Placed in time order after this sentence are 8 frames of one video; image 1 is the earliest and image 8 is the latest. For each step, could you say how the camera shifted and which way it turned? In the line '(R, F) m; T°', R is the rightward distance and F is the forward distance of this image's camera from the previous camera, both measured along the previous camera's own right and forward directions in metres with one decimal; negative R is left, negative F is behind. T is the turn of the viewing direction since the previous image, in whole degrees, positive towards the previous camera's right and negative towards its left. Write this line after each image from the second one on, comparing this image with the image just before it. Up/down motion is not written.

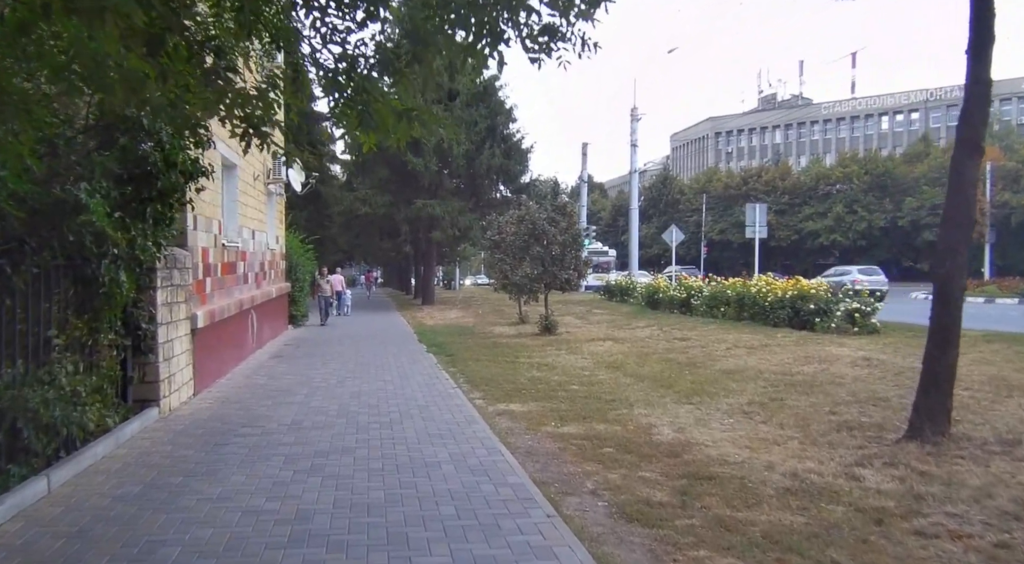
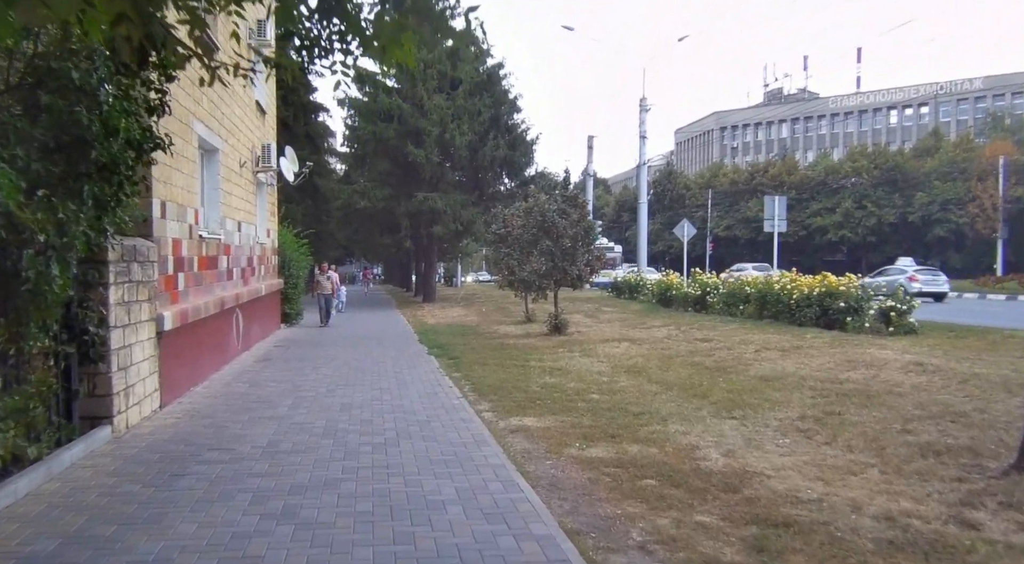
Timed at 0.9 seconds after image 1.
(-0.1, +1.2) m; 0°
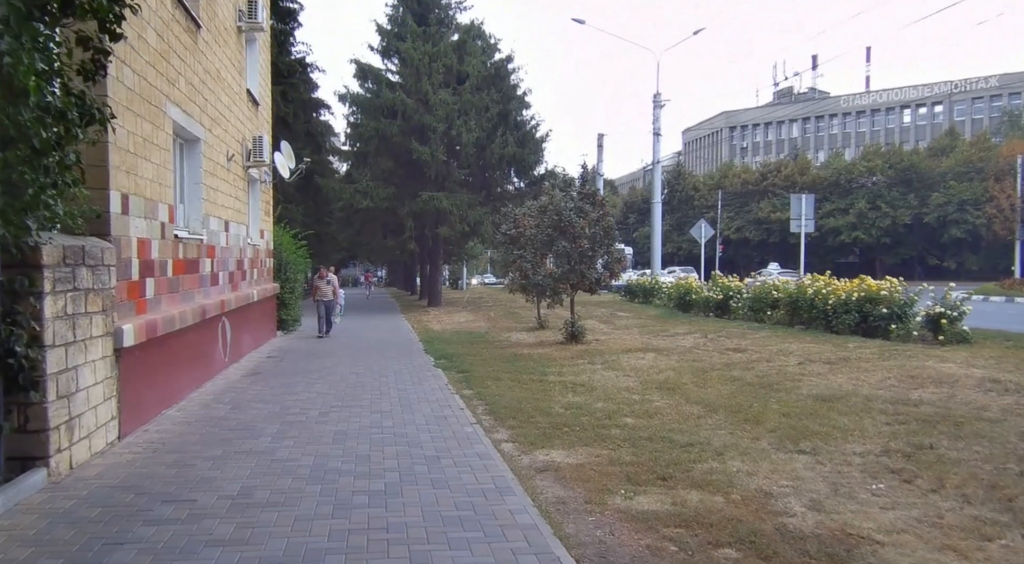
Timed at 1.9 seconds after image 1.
(-0.2, +1.2) m; 0°
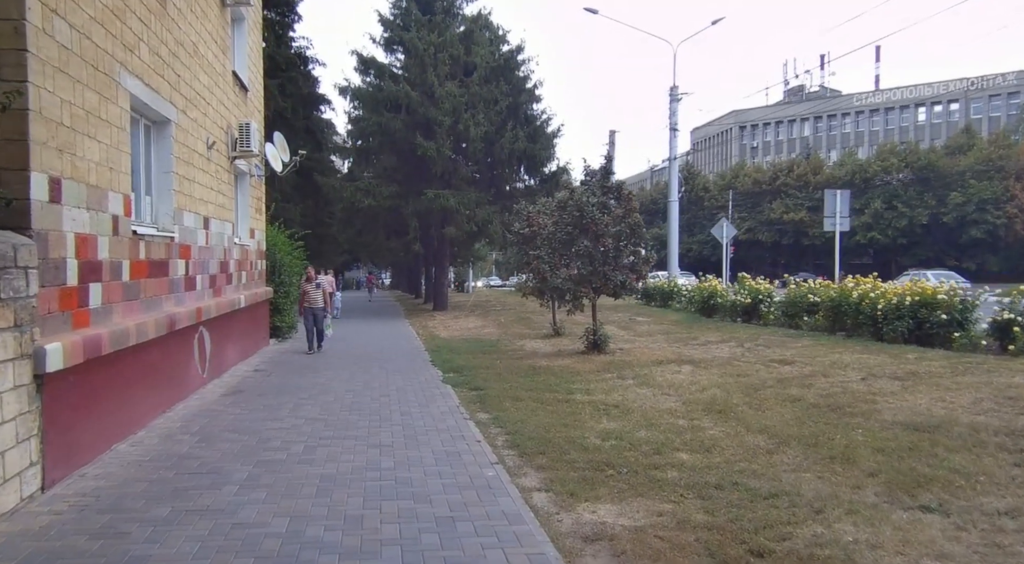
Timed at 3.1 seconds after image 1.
(-0.2, +1.5) m; 0°
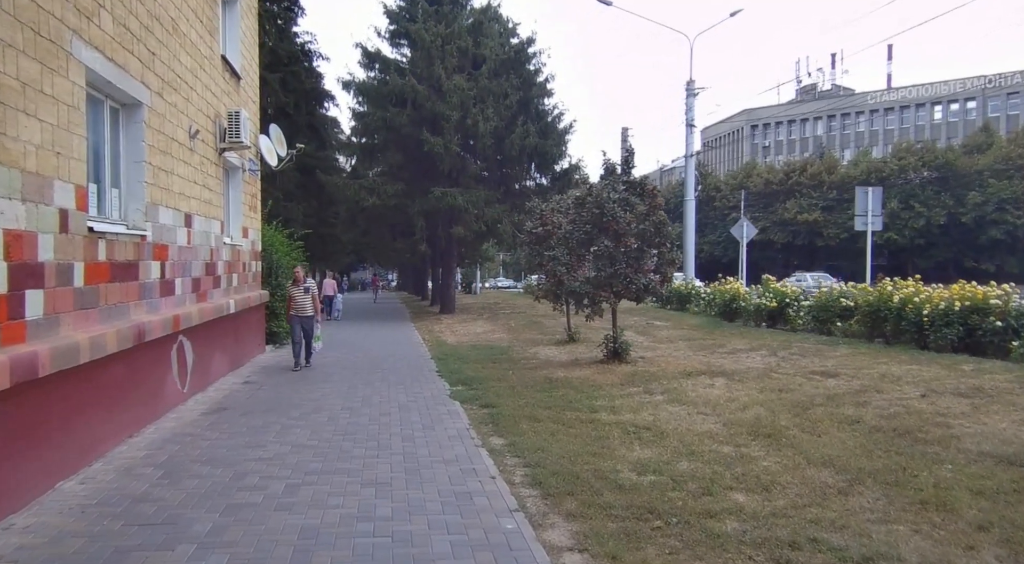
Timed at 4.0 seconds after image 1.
(-0.1, +1.1) m; -1°
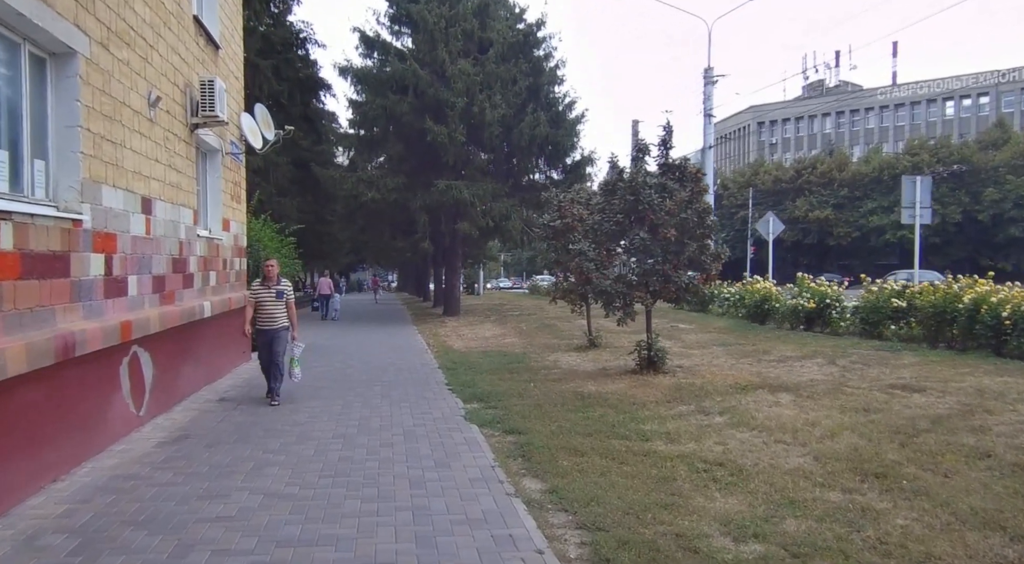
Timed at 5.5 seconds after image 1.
(-0.3, +1.6) m; 0°
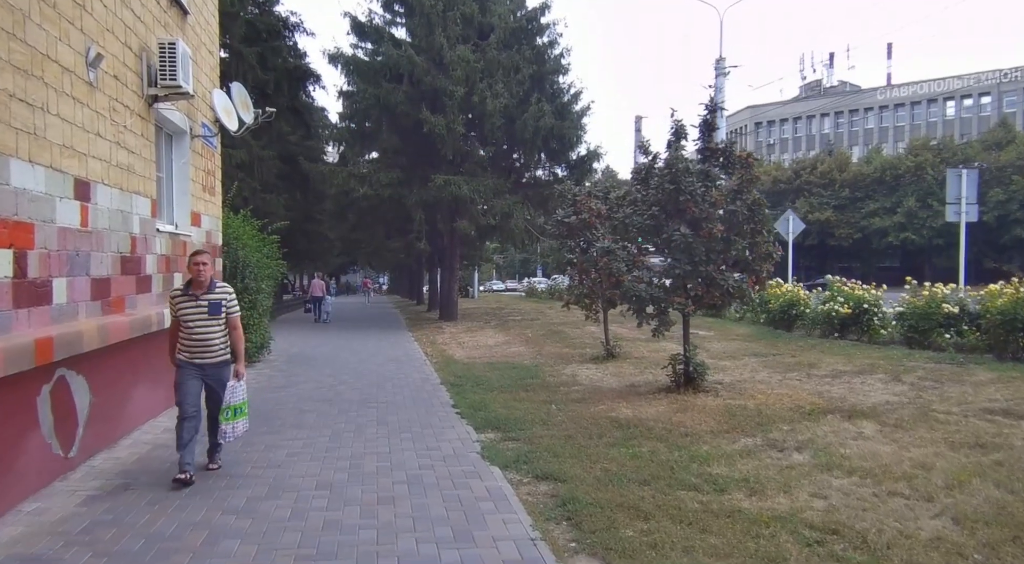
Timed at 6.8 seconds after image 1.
(-0.3, +1.5) m; +1°
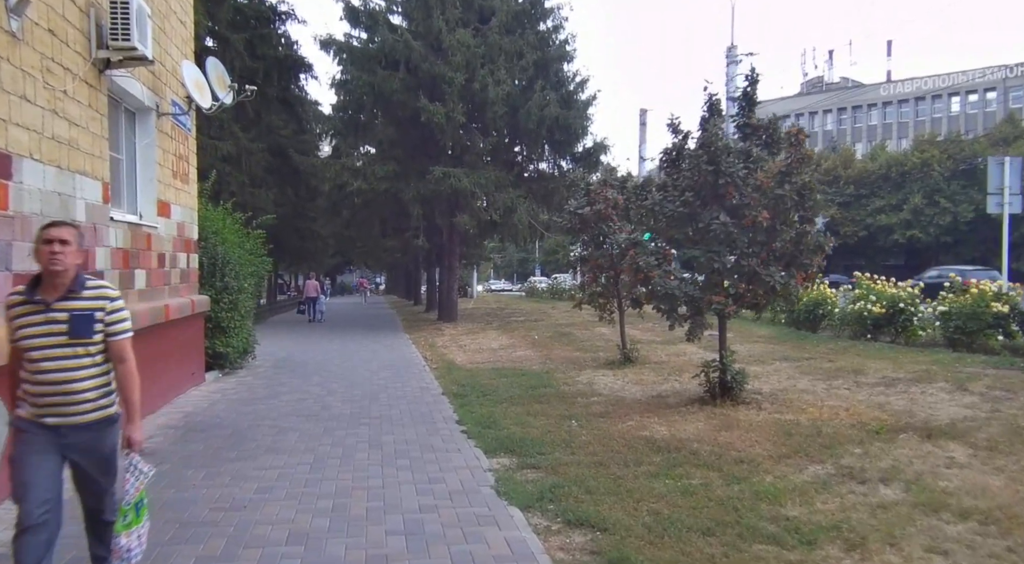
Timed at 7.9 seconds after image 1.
(-0.2, +1.2) m; 0°
